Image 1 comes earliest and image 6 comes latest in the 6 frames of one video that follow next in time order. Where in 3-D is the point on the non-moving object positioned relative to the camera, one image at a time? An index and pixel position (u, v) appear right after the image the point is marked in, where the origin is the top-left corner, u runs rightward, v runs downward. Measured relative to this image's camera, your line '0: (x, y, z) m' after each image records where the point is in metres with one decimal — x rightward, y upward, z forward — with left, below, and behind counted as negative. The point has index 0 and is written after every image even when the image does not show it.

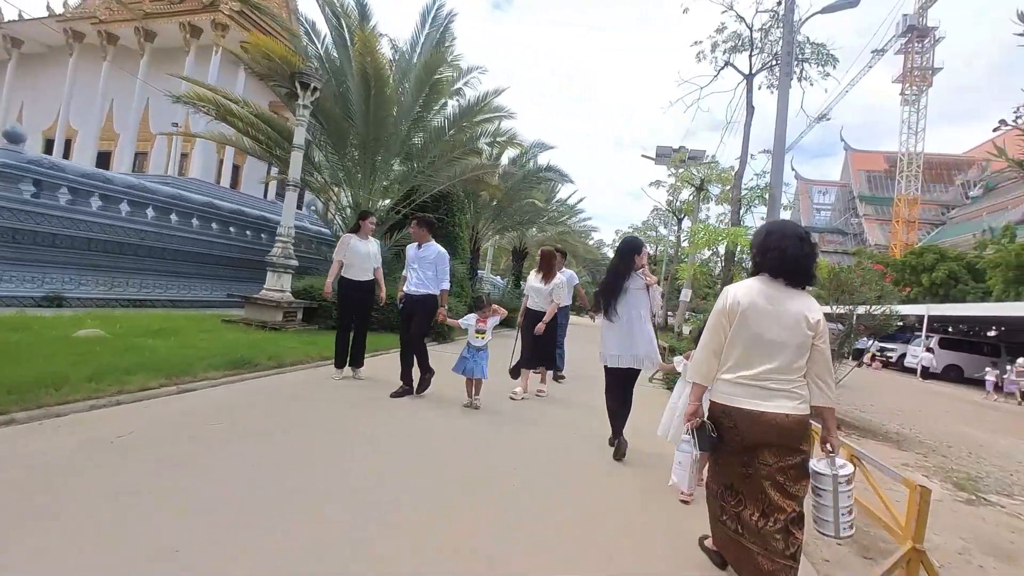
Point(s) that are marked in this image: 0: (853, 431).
0: (+4.9, -2.1, +7.1) m
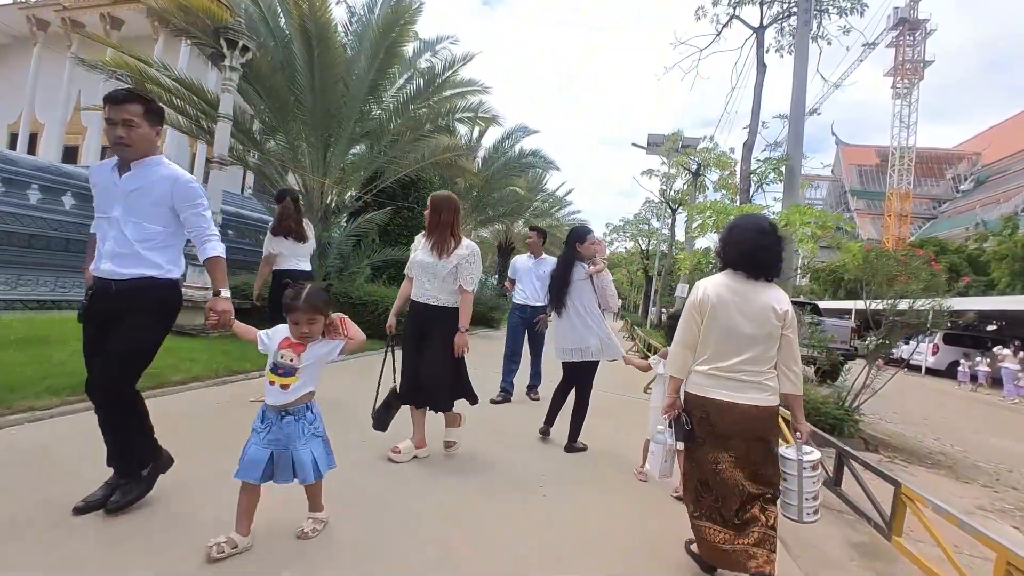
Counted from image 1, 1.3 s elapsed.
0: (+4.5, -1.9, +5.8) m
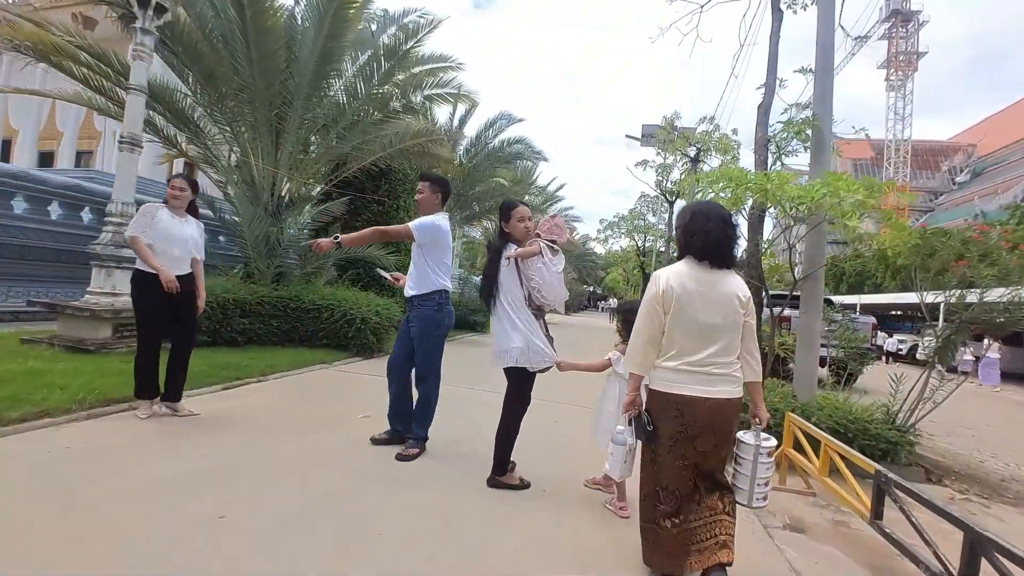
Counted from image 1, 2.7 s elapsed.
0: (+4.2, -1.8, +4.5) m
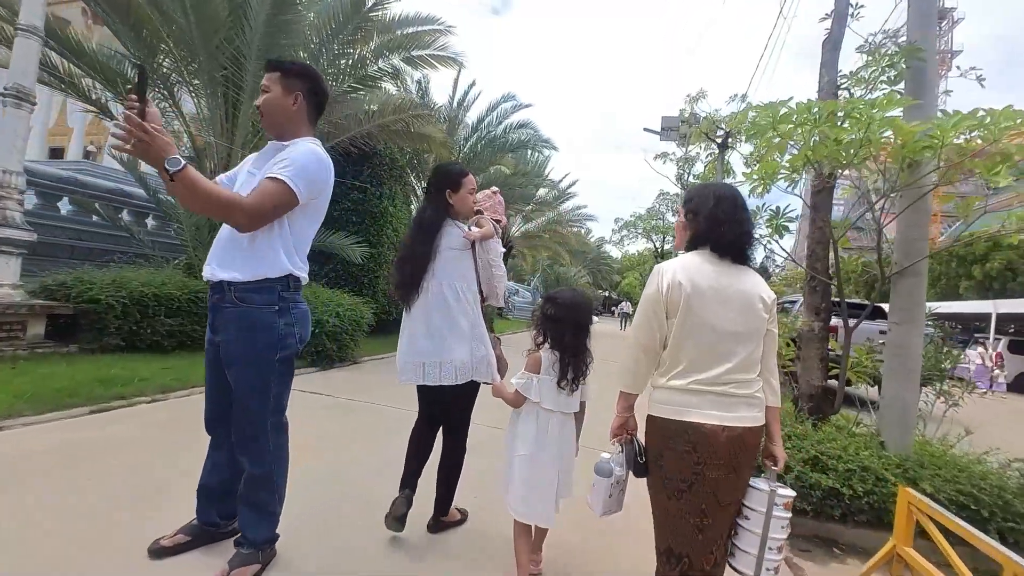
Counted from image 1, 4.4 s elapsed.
0: (+3.9, -1.8, +3.0) m
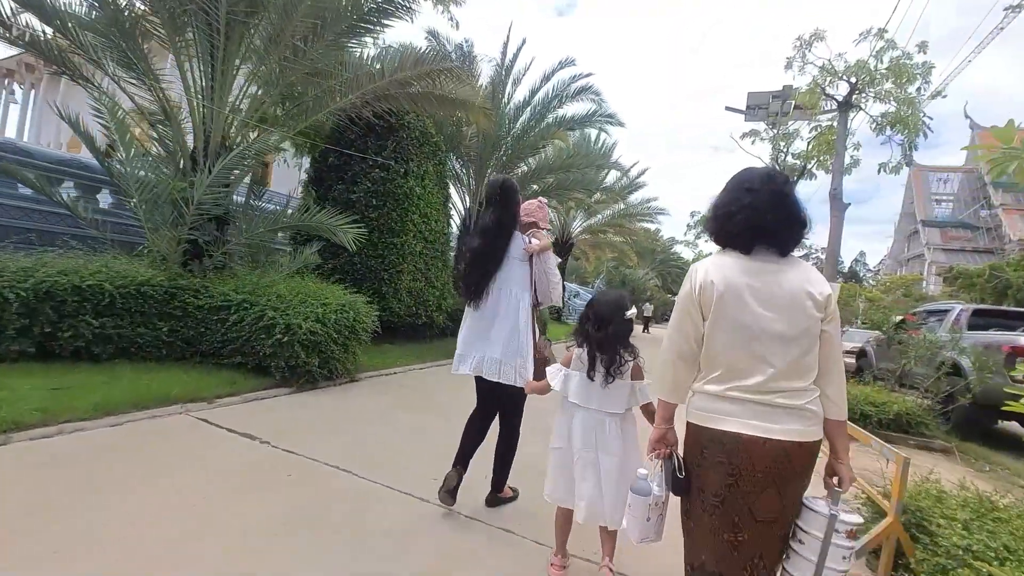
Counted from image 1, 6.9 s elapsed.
0: (+3.8, -1.8, +0.5) m
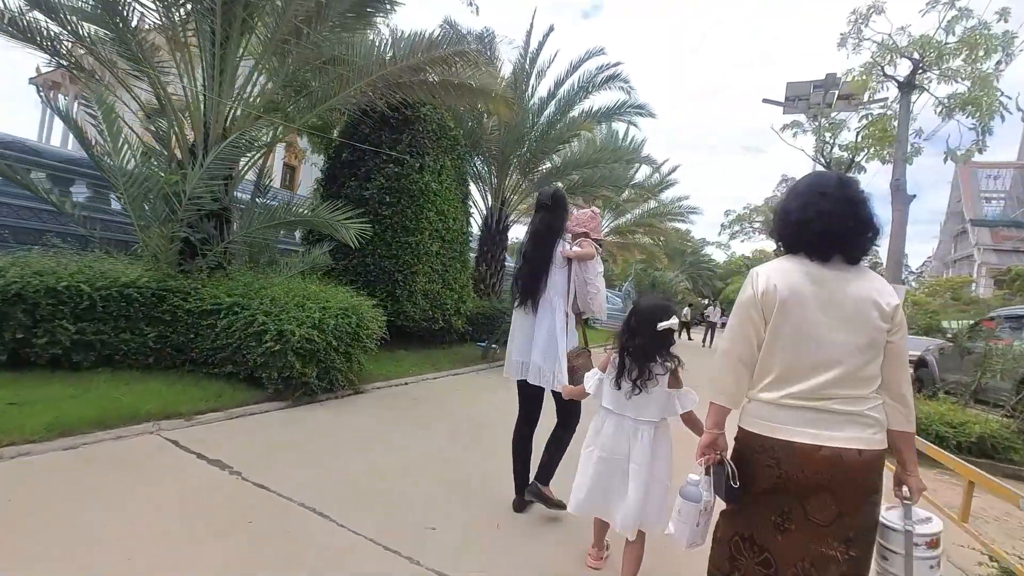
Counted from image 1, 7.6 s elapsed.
0: (+3.7, -1.8, -0.3) m
